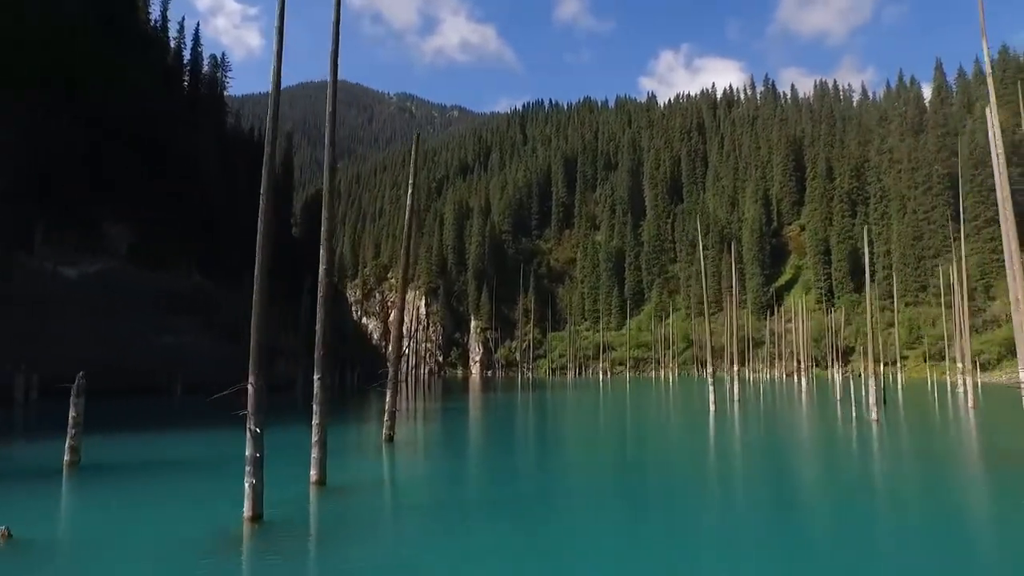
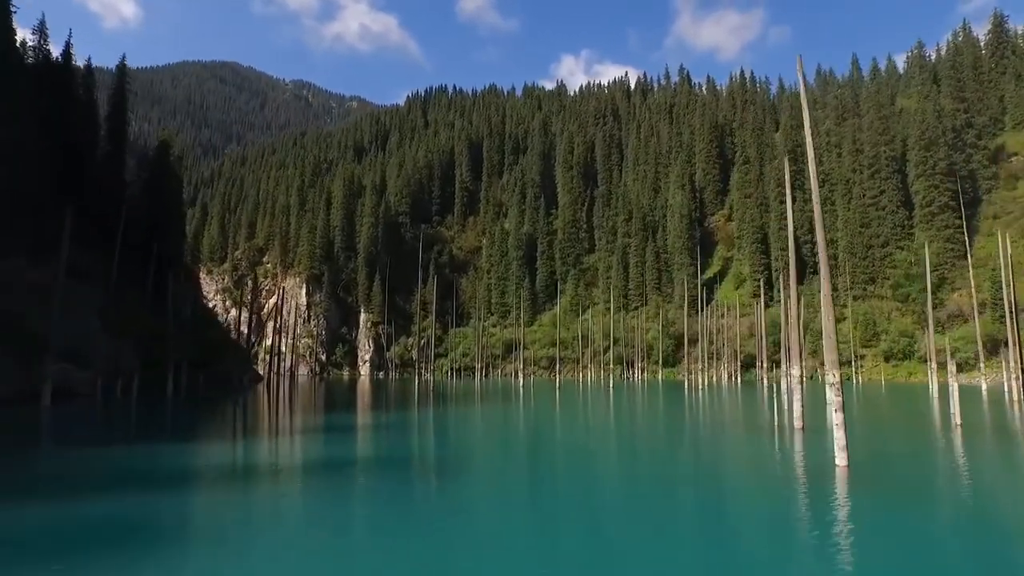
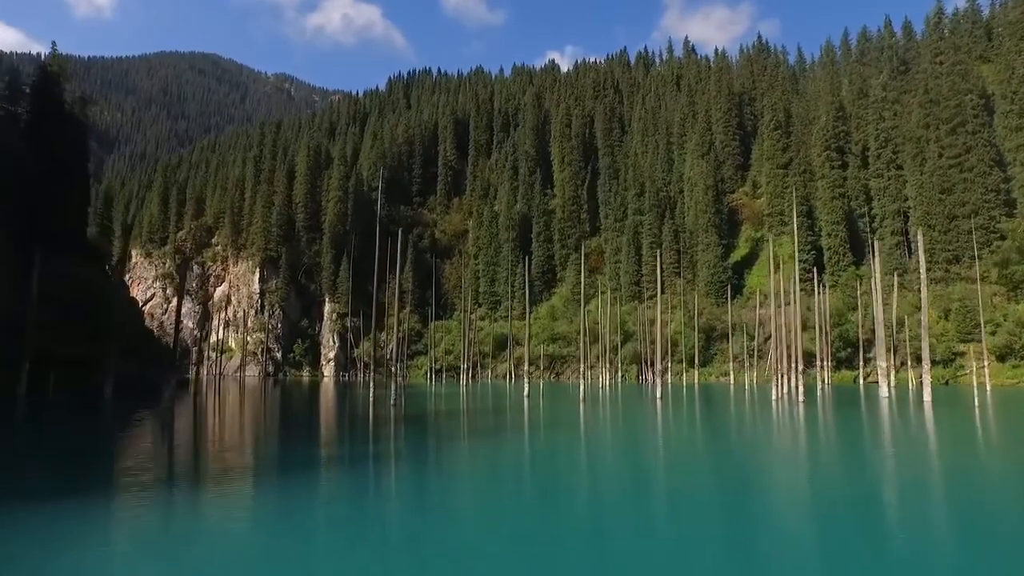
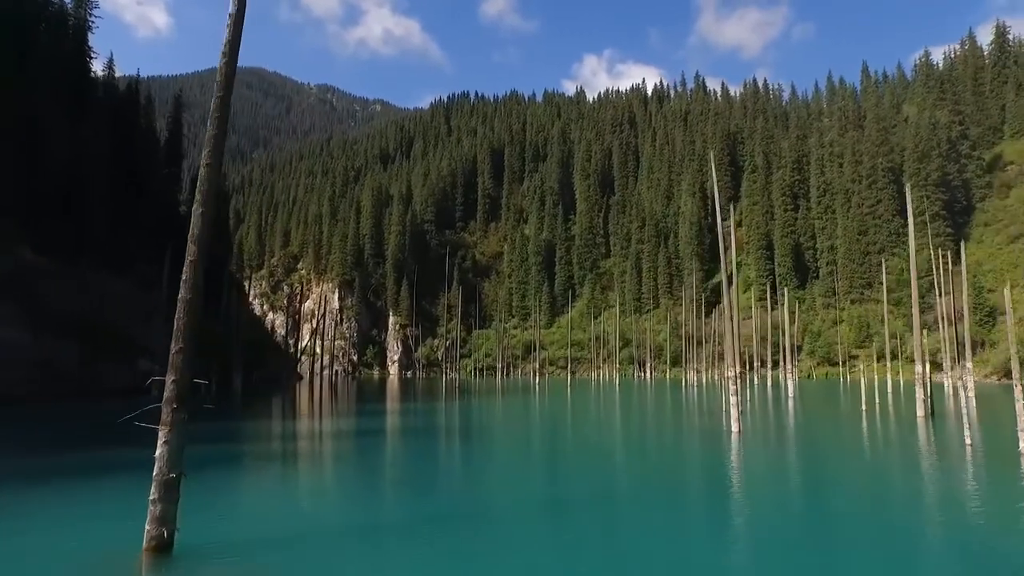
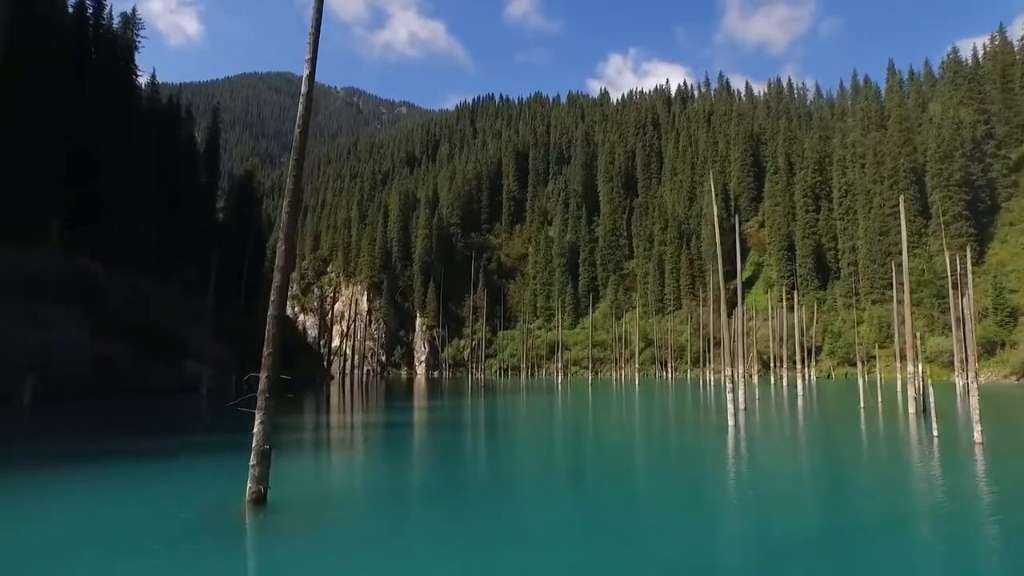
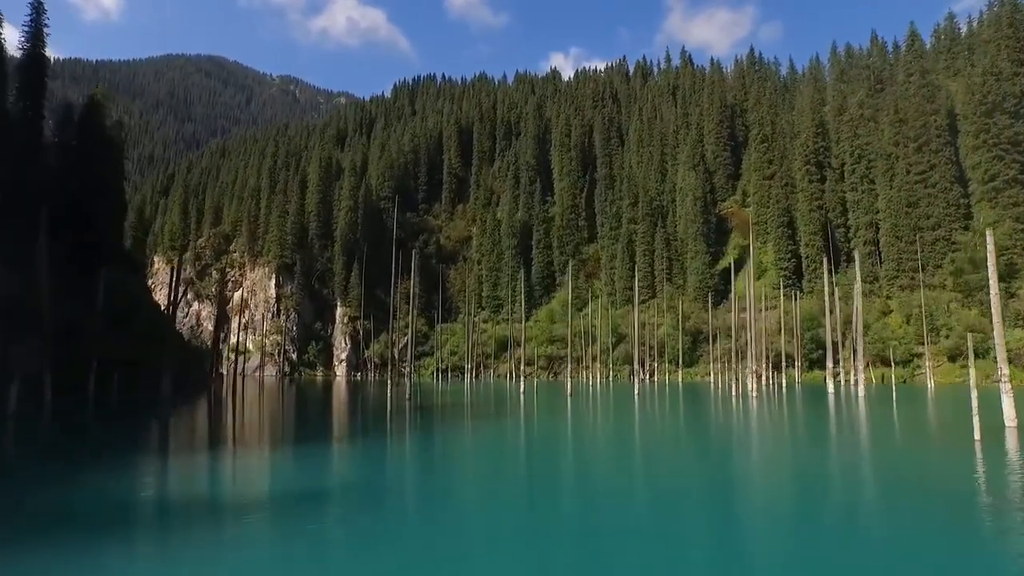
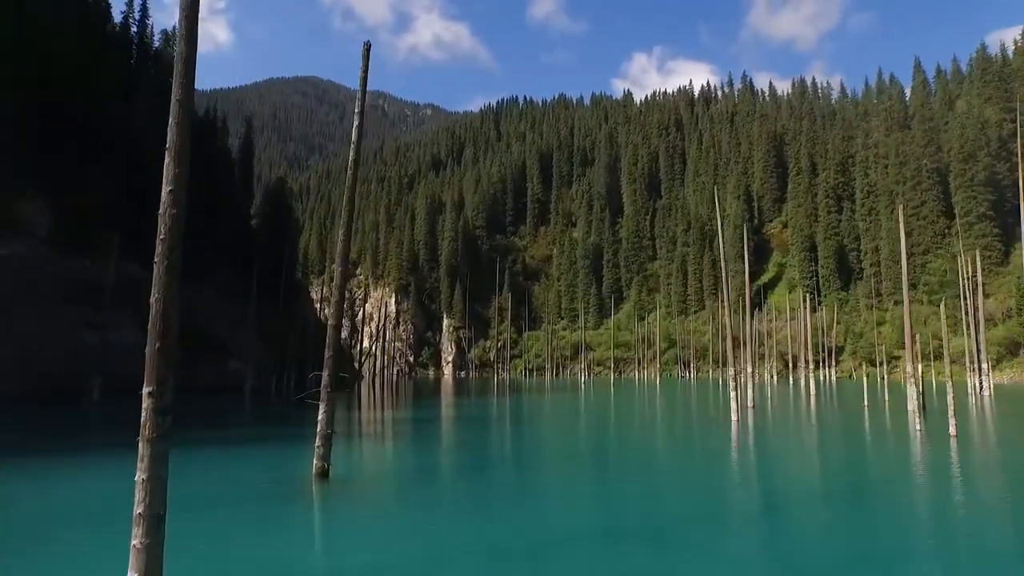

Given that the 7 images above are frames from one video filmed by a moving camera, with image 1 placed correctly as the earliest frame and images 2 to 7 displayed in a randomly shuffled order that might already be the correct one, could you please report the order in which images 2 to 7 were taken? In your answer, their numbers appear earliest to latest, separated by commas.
7, 5, 4, 2, 6, 3
